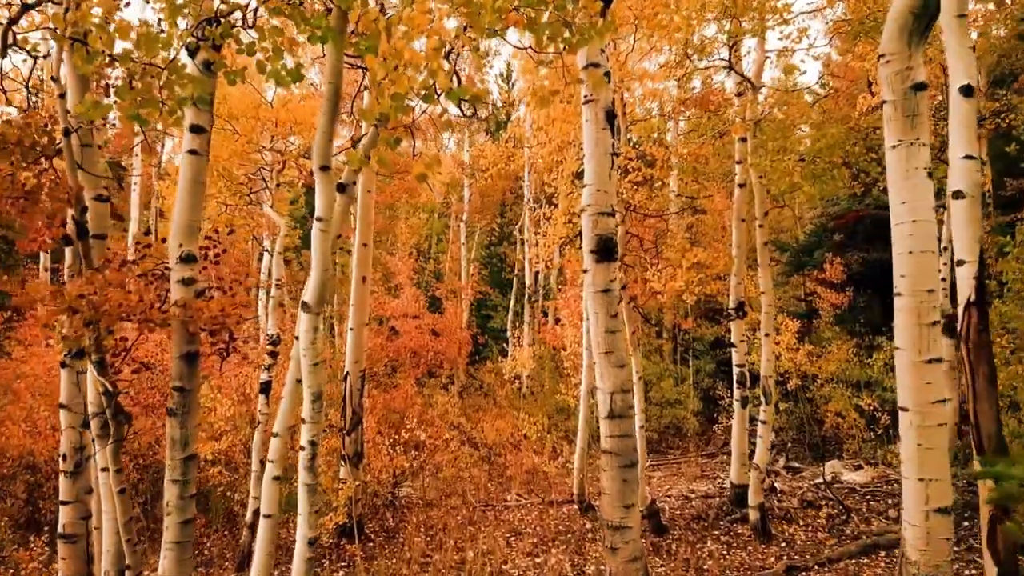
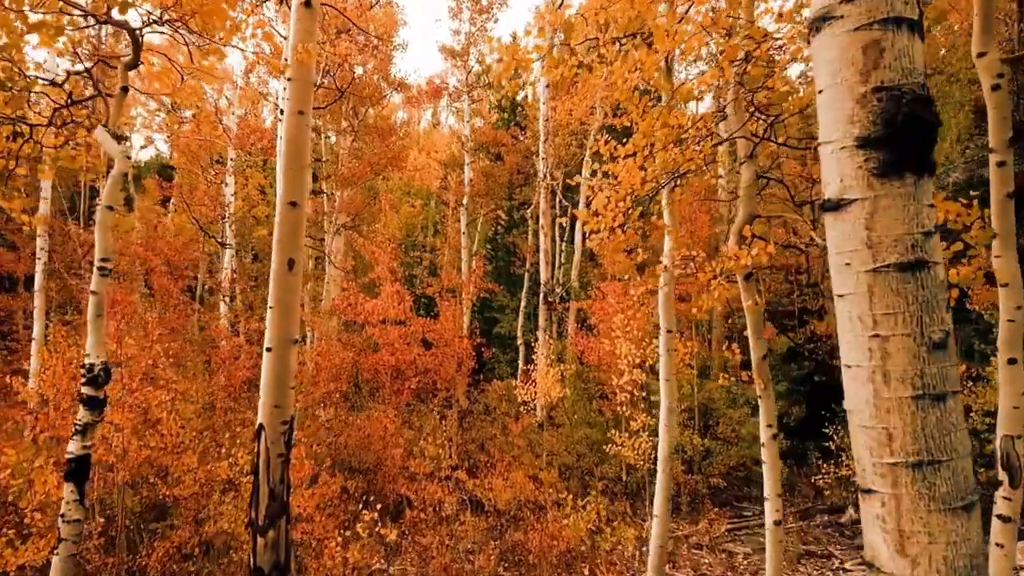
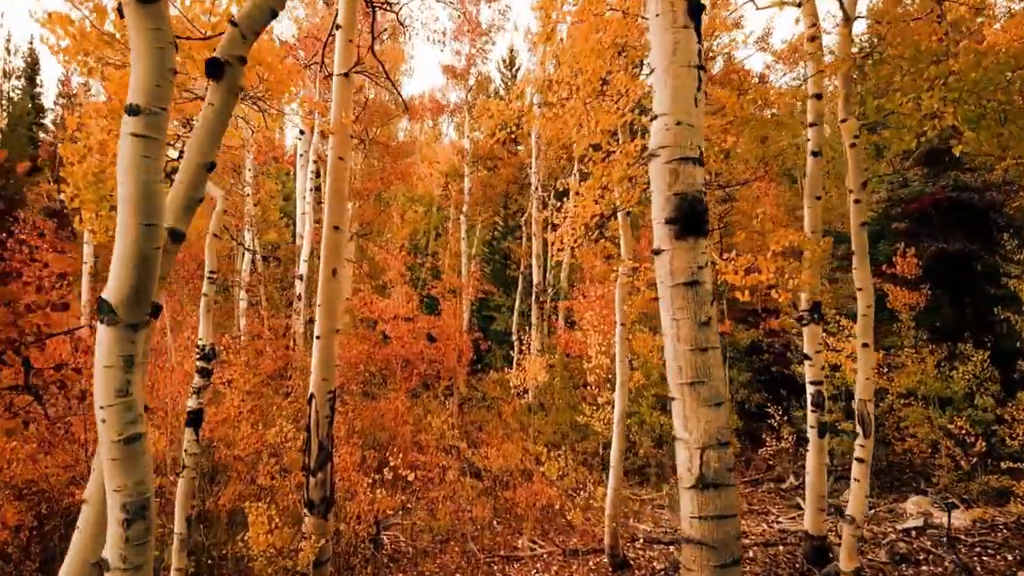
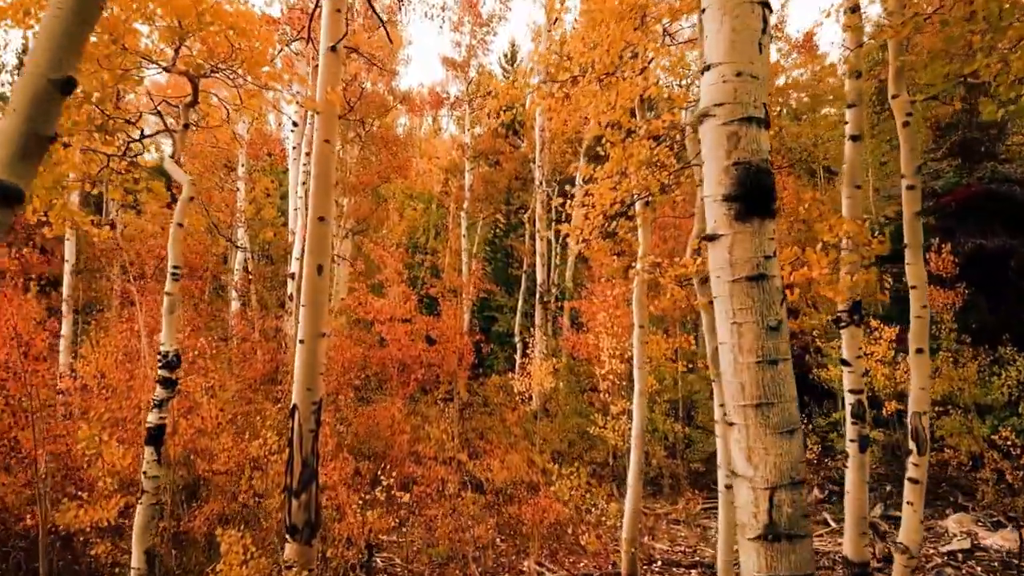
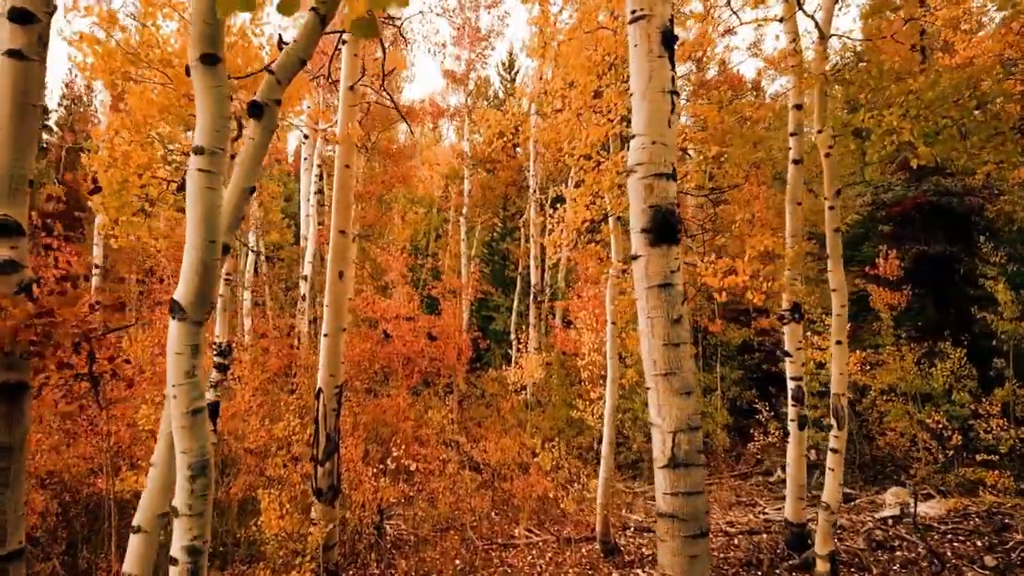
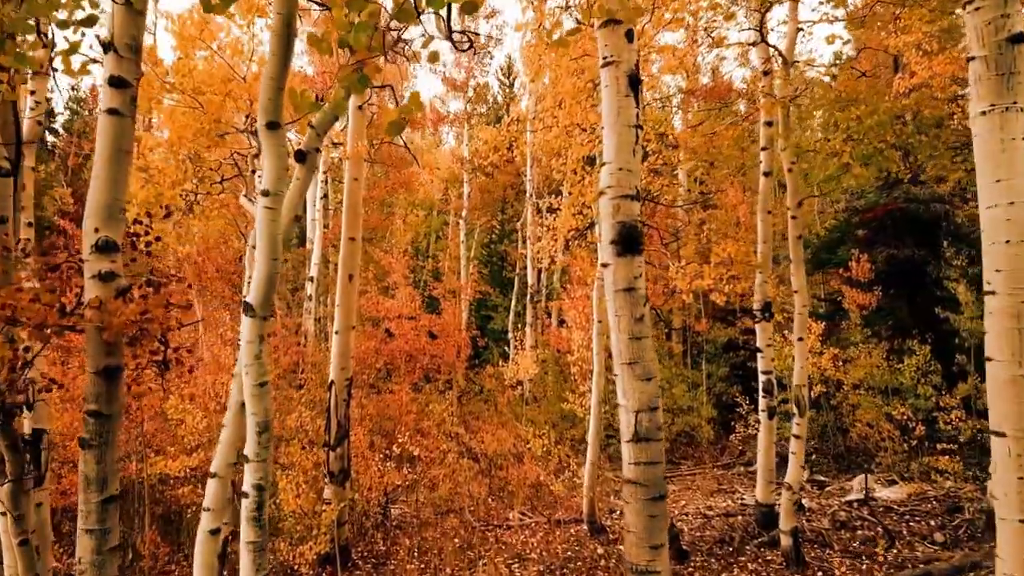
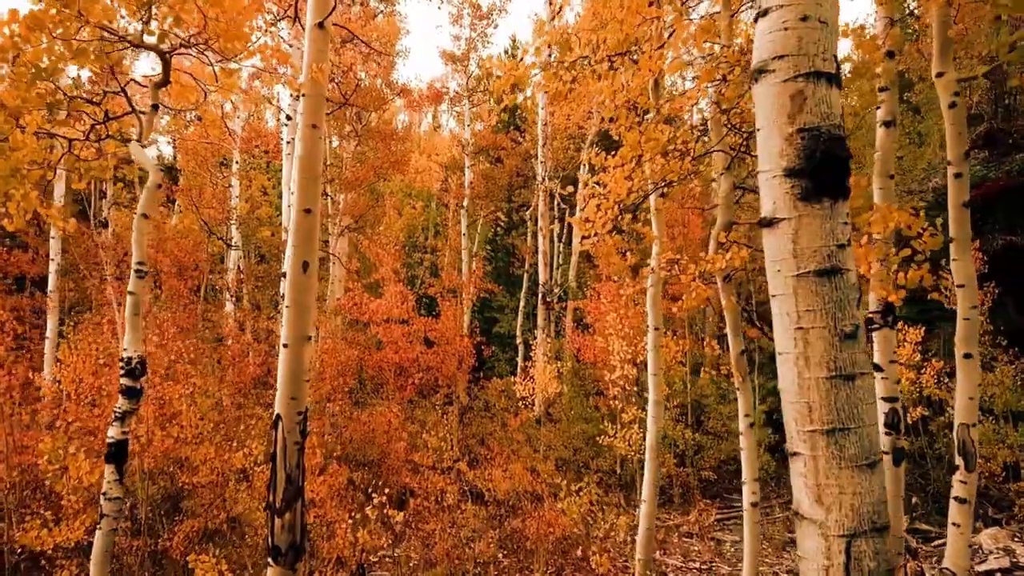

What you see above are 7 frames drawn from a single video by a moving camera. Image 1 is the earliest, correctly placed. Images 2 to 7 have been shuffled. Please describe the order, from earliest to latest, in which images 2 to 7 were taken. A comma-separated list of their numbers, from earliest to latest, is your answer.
6, 5, 3, 4, 7, 2
